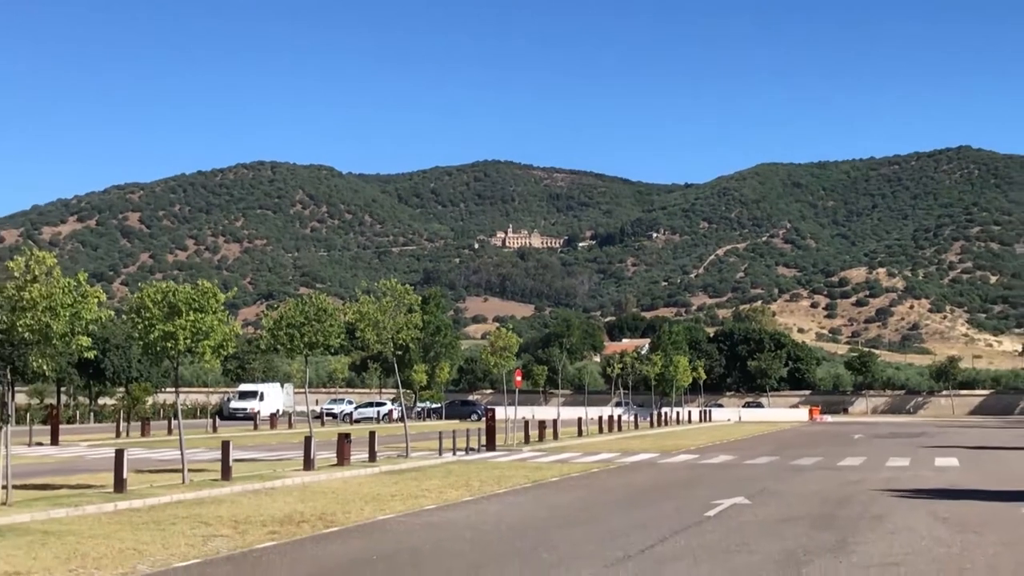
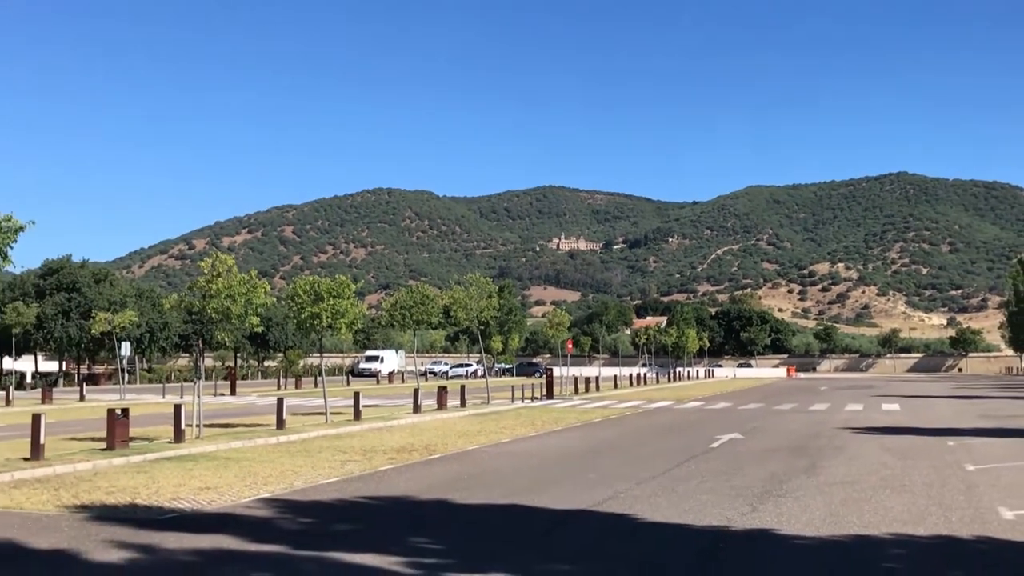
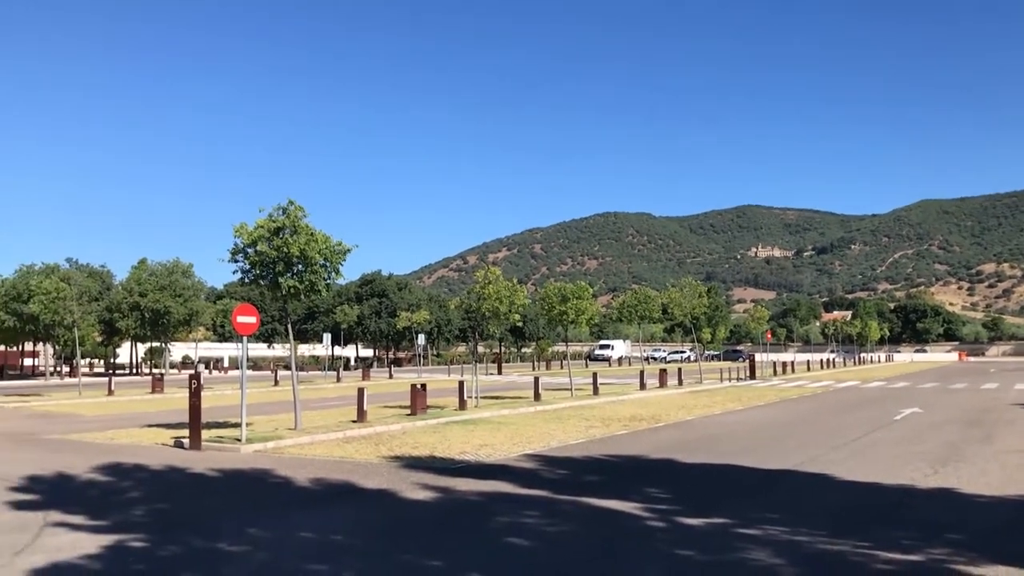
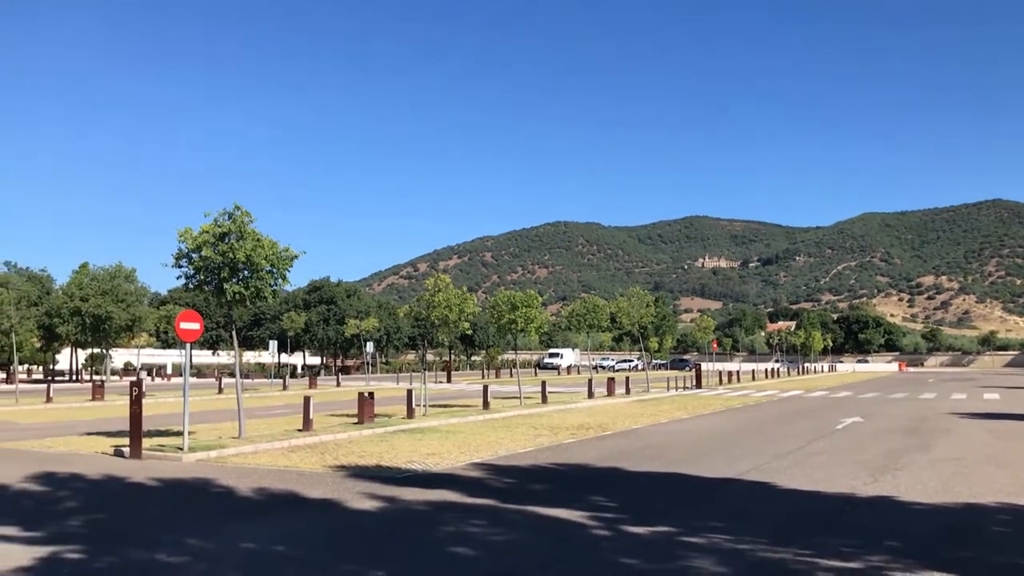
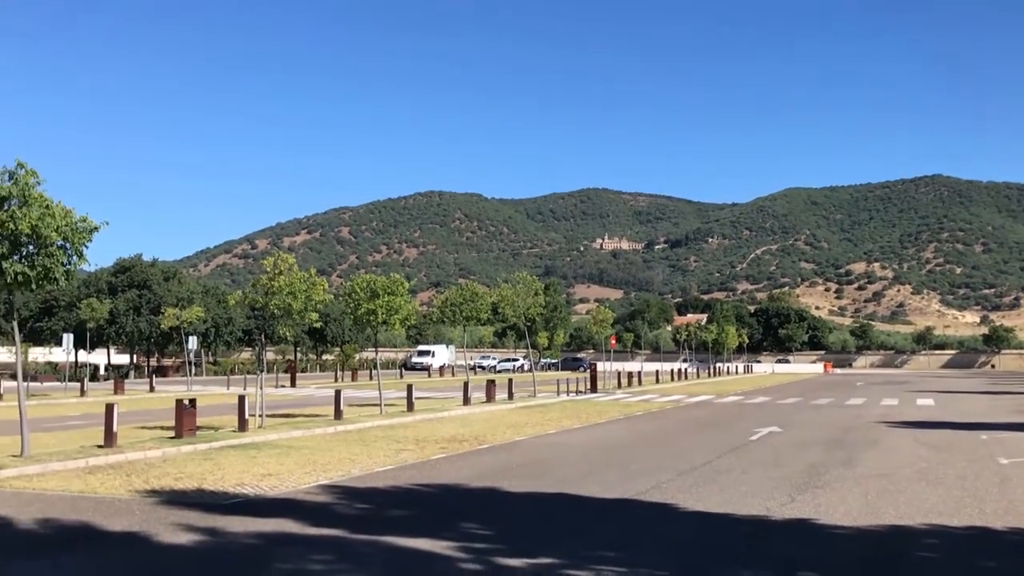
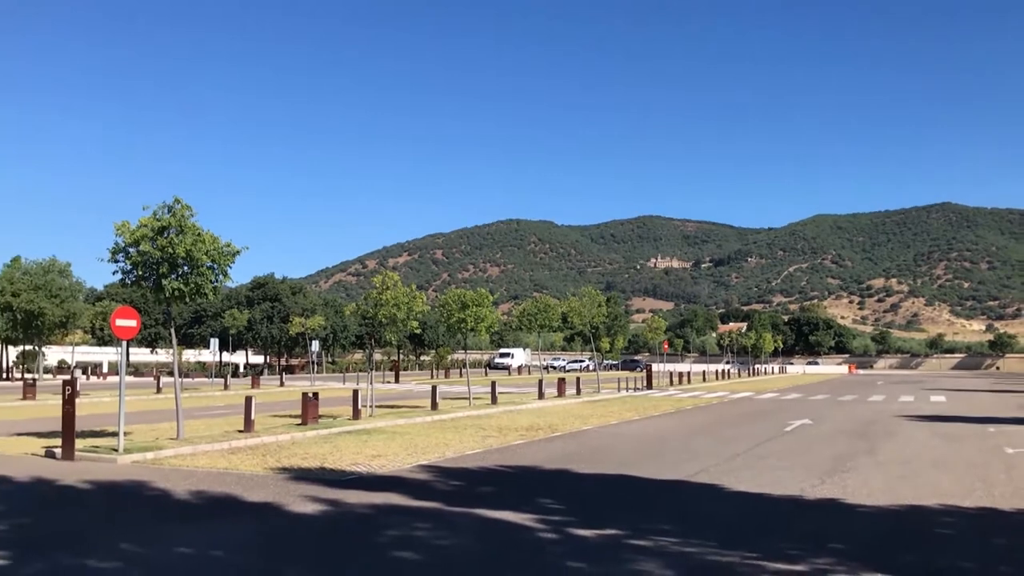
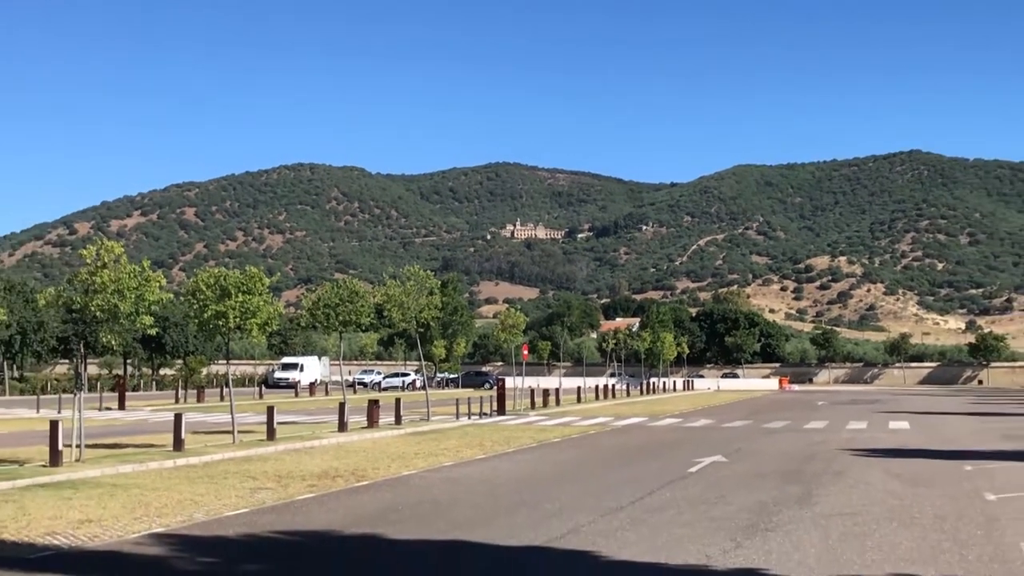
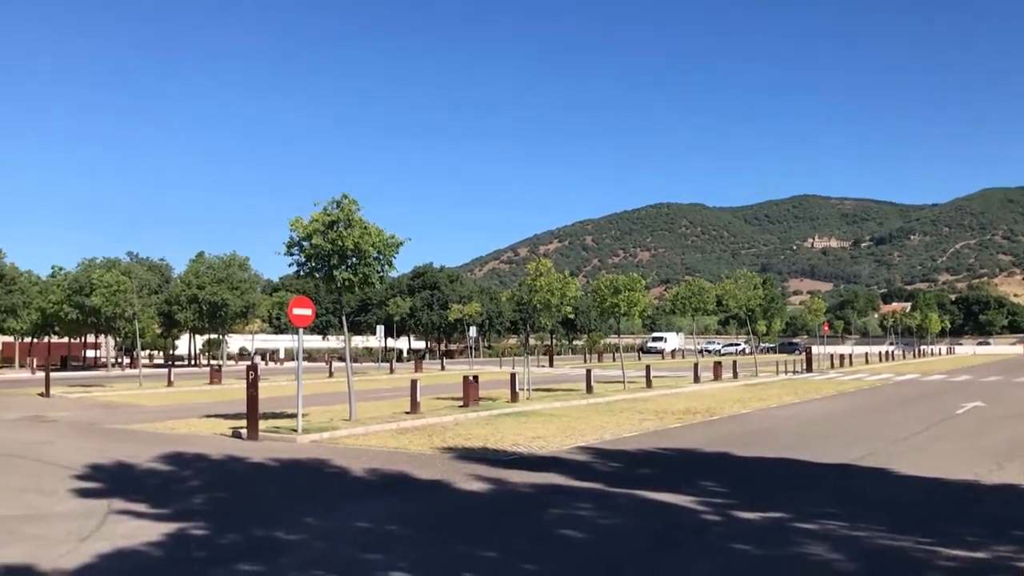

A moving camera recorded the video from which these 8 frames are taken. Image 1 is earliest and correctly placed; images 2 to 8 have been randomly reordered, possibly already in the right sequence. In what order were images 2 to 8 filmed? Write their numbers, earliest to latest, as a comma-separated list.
7, 2, 5, 6, 4, 3, 8
